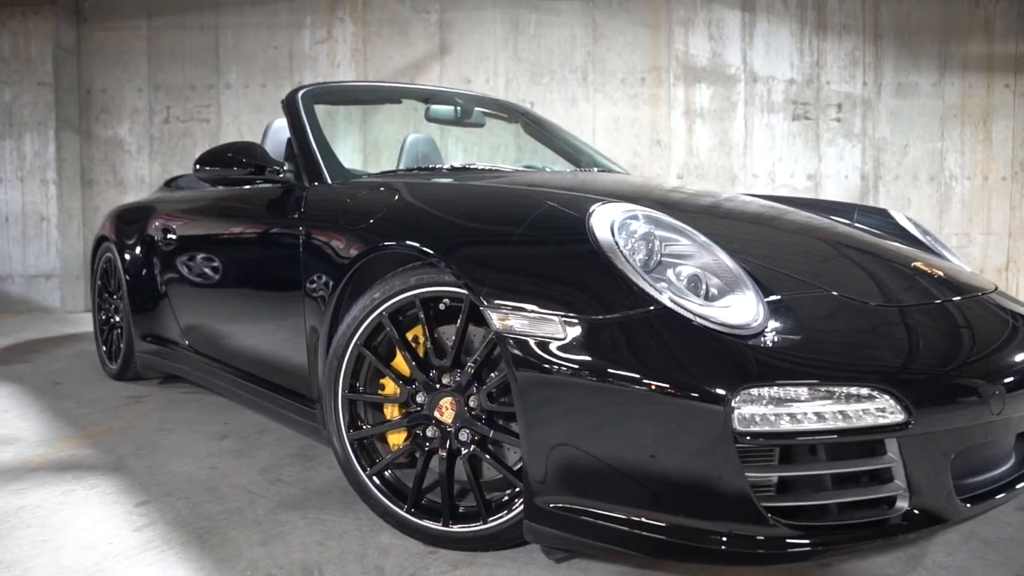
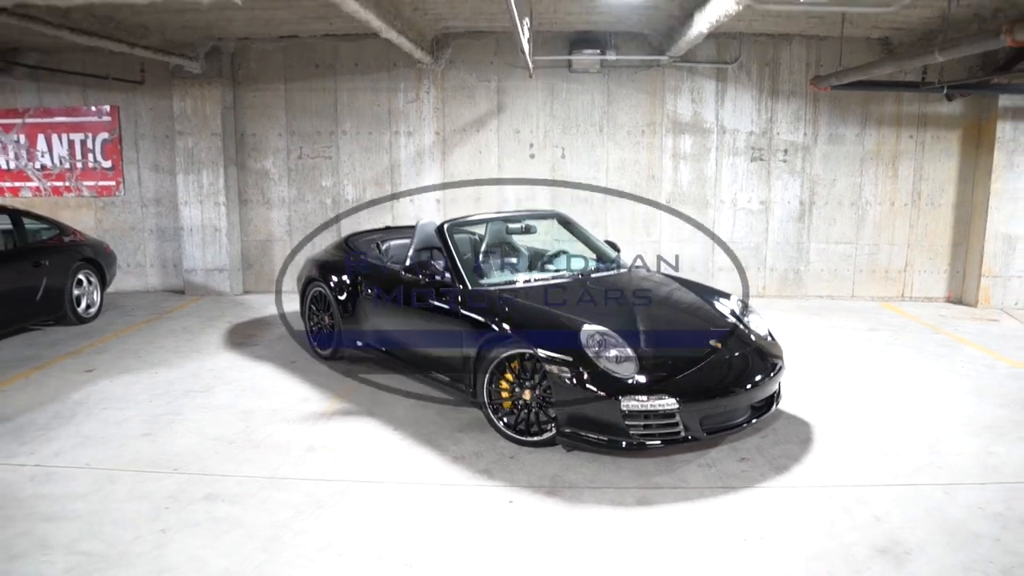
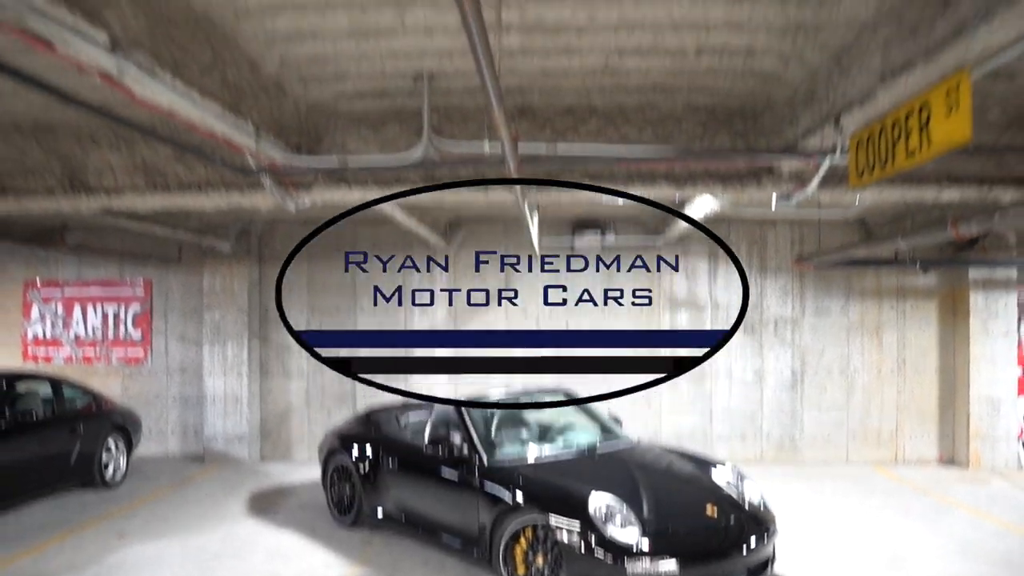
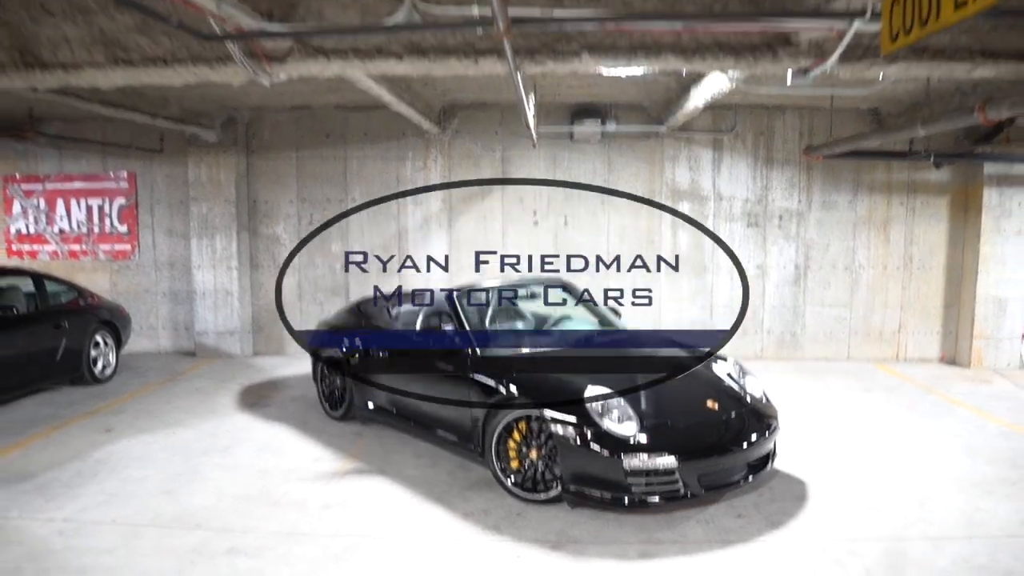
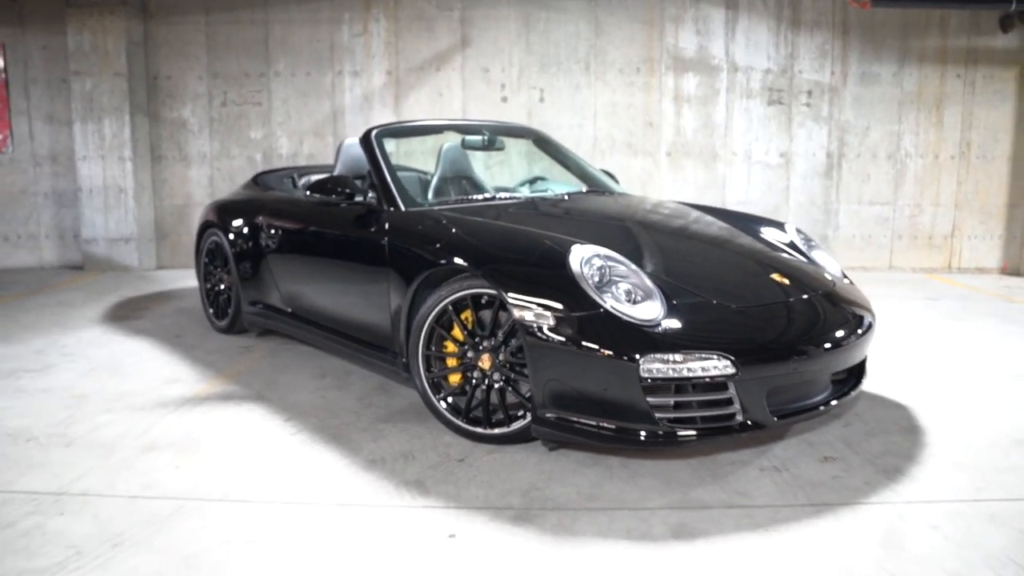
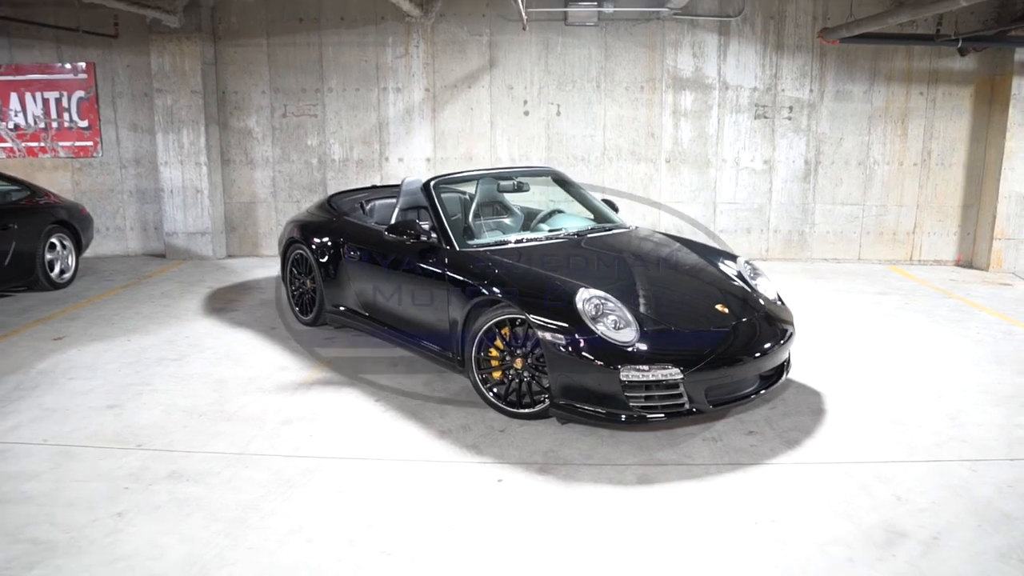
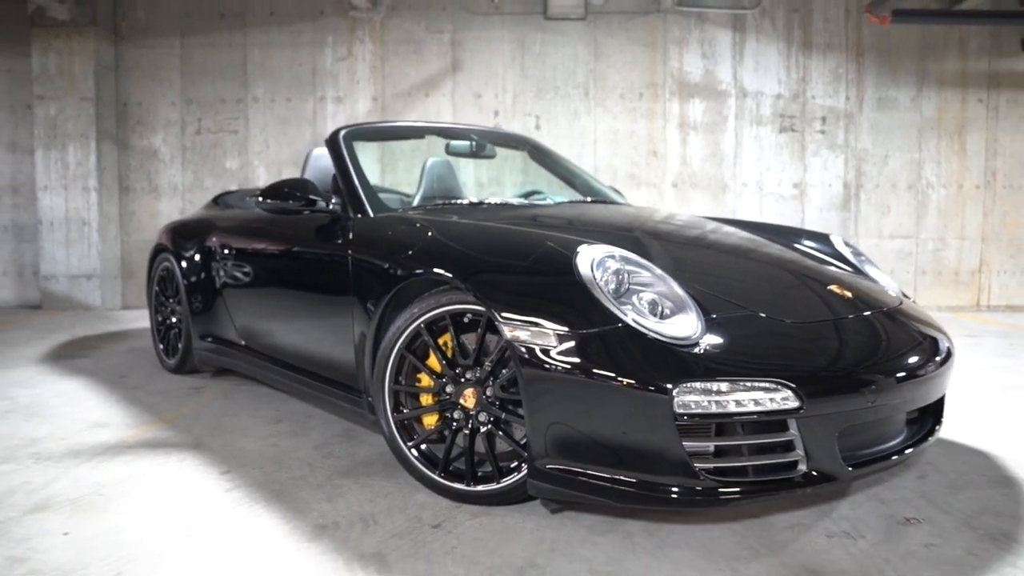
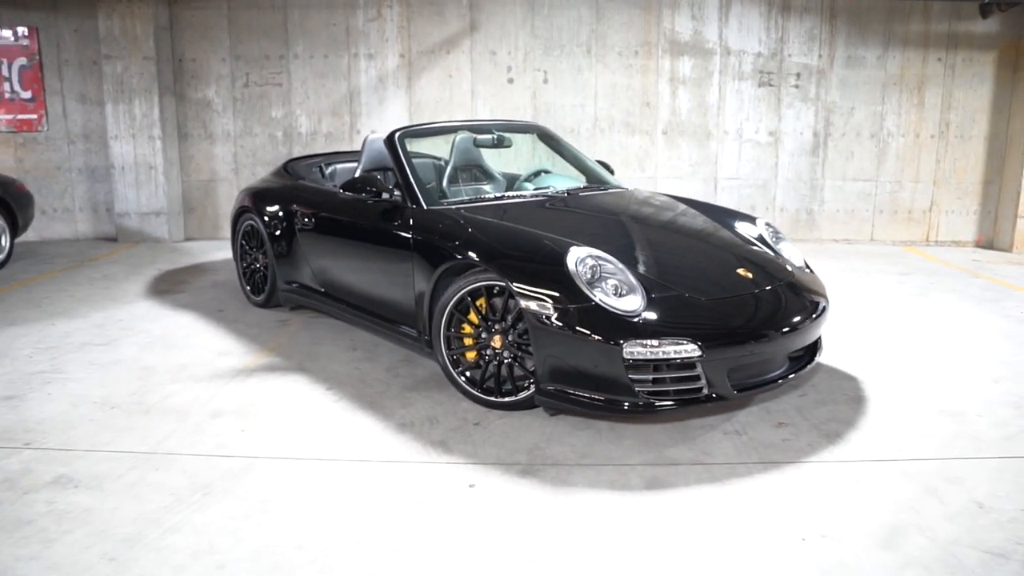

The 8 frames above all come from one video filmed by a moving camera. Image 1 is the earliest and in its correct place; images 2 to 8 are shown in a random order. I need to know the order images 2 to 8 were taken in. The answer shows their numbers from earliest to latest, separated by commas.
7, 5, 8, 6, 2, 4, 3
